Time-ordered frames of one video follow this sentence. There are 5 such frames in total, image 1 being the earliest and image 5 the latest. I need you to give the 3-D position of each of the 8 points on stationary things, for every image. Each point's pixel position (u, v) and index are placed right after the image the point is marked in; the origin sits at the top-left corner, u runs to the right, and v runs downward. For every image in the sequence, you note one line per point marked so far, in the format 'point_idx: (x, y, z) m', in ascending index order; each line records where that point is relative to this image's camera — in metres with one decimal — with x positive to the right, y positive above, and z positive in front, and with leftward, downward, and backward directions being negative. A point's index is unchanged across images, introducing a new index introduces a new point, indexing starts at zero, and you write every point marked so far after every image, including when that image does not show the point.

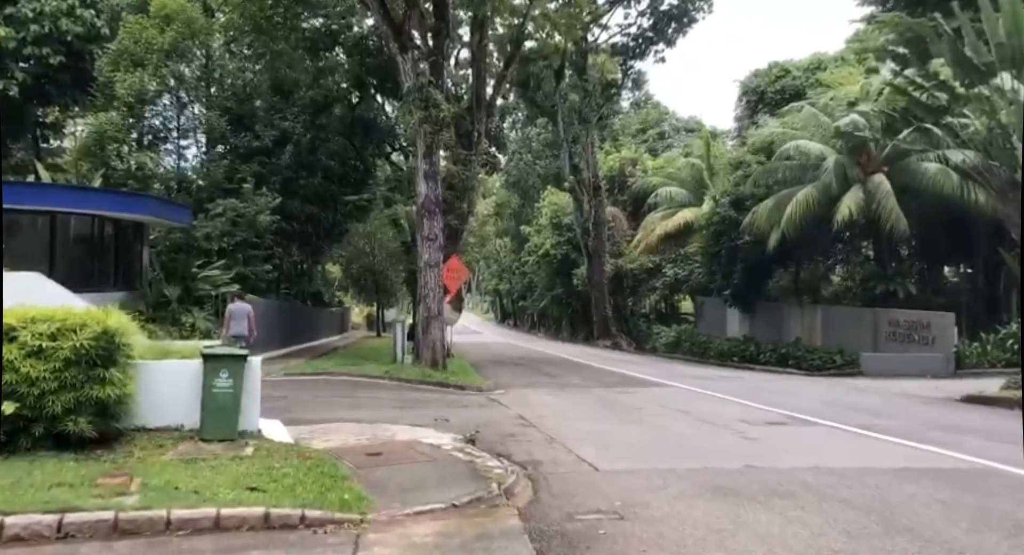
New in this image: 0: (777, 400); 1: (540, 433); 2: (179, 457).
0: (+5.3, -2.5, +16.4) m
1: (+0.4, -2.1, +11.1) m
2: (-3.2, -1.7, +7.8) m
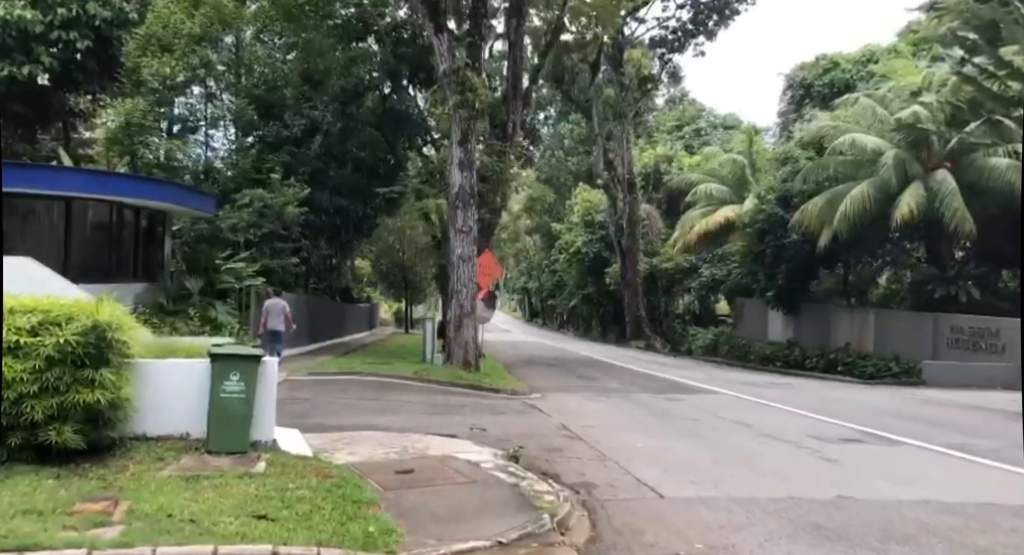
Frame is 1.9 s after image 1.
0: (+6.1, -2.5, +15.1) m
1: (+0.9, -2.1, +9.9) m
2: (-2.7, -1.6, +6.7) m
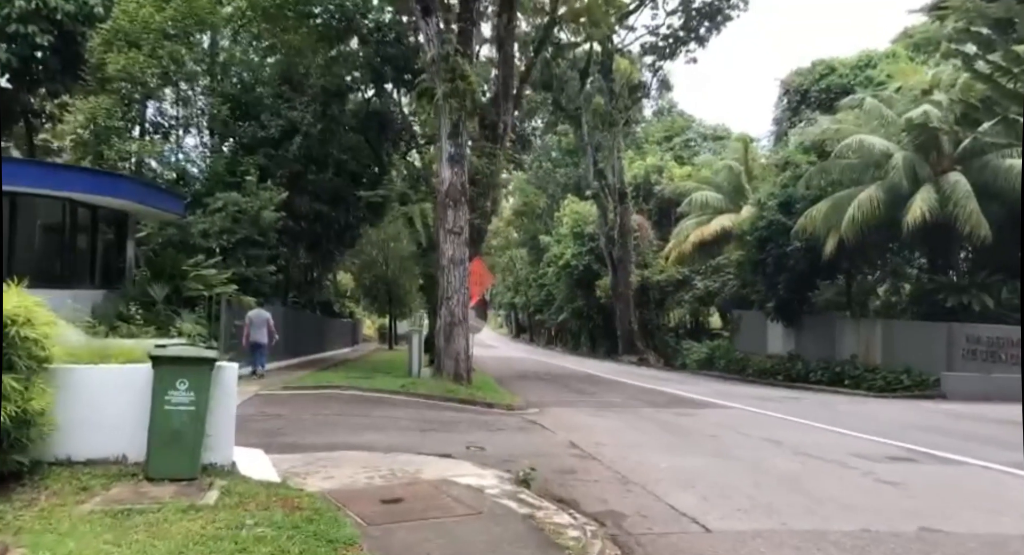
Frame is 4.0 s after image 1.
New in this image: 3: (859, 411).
0: (+6.0, -2.5, +13.8) m
1: (+1.0, -2.0, +8.5) m
2: (-2.6, -1.5, +5.2) m
3: (+7.3, -2.8, +17.3) m
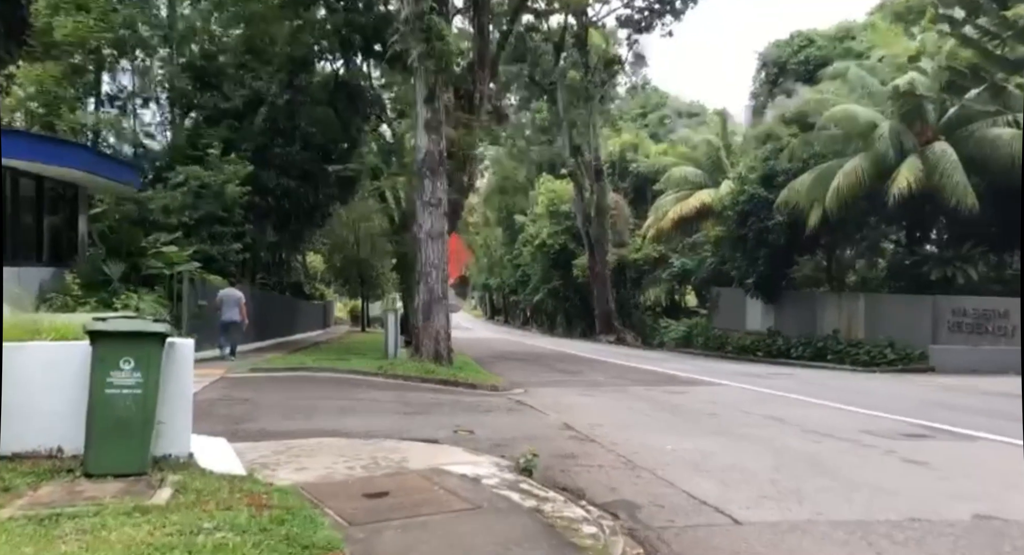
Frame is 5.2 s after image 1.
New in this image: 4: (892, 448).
0: (+5.8, -2.0, +13.2) m
1: (+0.9, -1.7, +7.7) m
2: (-2.6, -1.2, +4.4) m
3: (+7.0, -2.2, +16.7) m
4: (+3.9, -1.7, +8.3) m
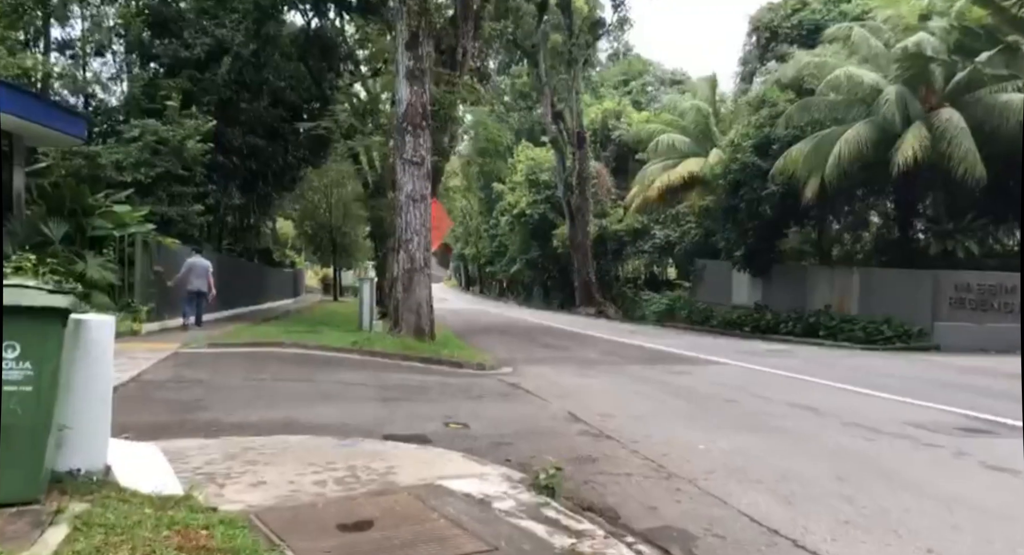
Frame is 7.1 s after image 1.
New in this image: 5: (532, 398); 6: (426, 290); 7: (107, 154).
0: (+5.6, -1.6, +12.1) m
1: (+1.0, -1.4, +6.4) m
2: (-2.4, -1.1, +2.9) m
3: (+6.7, -1.7, +15.6) m
4: (+3.9, -1.5, +7.1) m
5: (+0.2, -1.4, +9.5) m
6: (-1.6, -0.2, +15.4) m
7: (-8.8, +2.7, +17.7) m
